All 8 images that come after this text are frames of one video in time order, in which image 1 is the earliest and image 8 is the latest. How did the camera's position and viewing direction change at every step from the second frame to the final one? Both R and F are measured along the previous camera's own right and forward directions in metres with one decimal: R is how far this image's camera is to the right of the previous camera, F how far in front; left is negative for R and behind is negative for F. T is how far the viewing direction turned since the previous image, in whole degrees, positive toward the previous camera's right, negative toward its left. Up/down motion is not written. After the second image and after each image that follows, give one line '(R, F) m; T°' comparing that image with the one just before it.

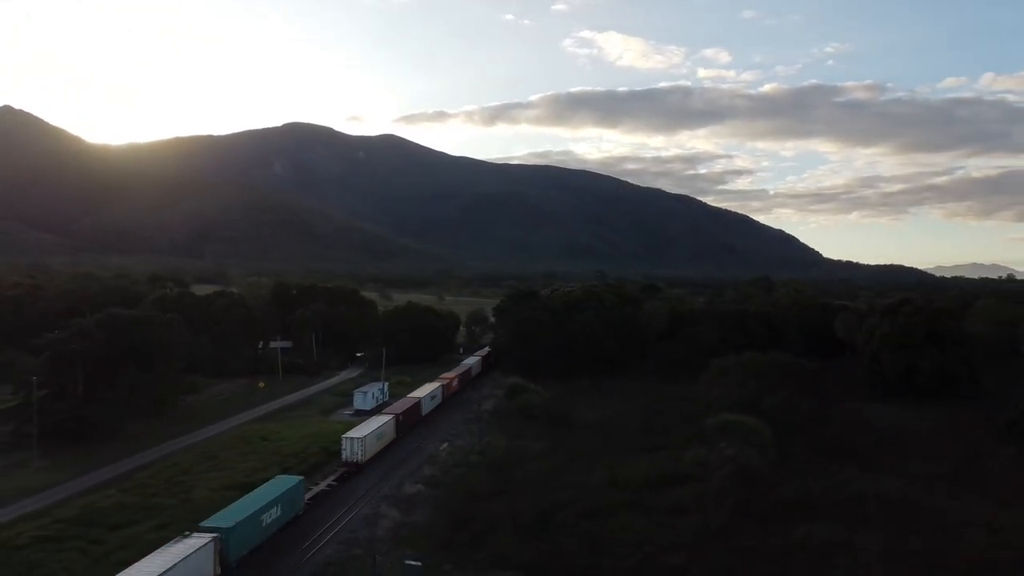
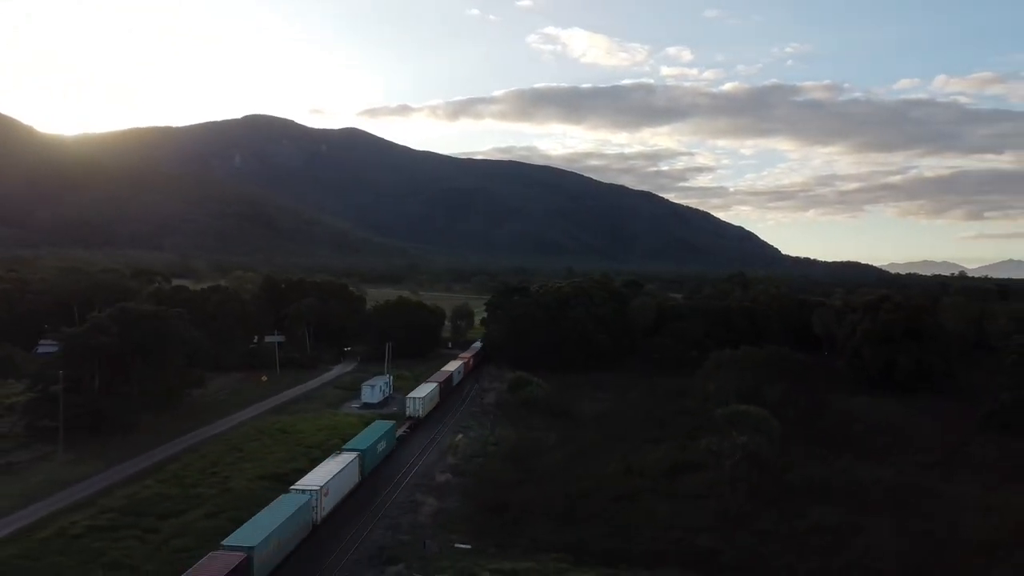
(-2.9, -1.3) m; +3°
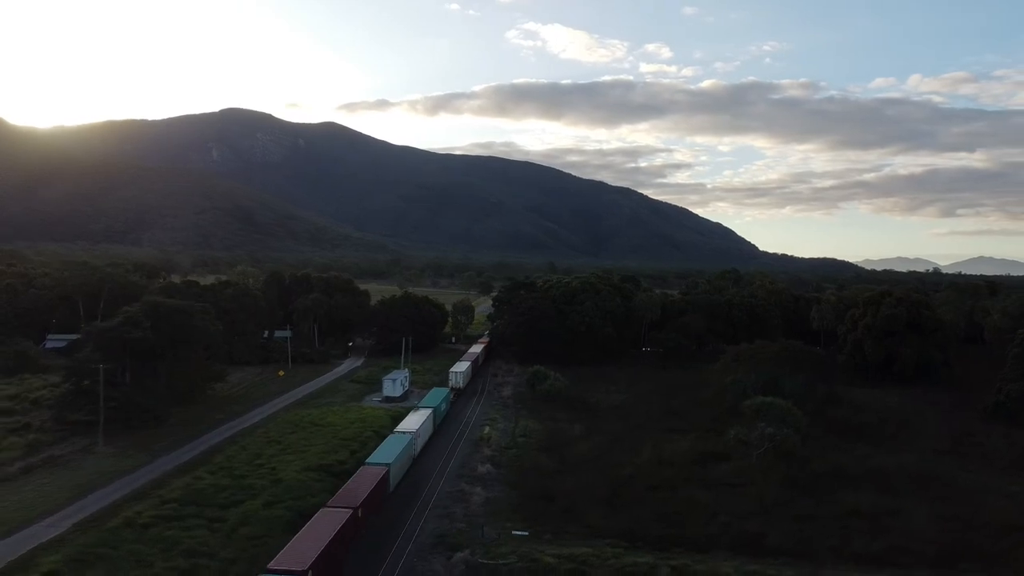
(-2.8, -0.9) m; +2°
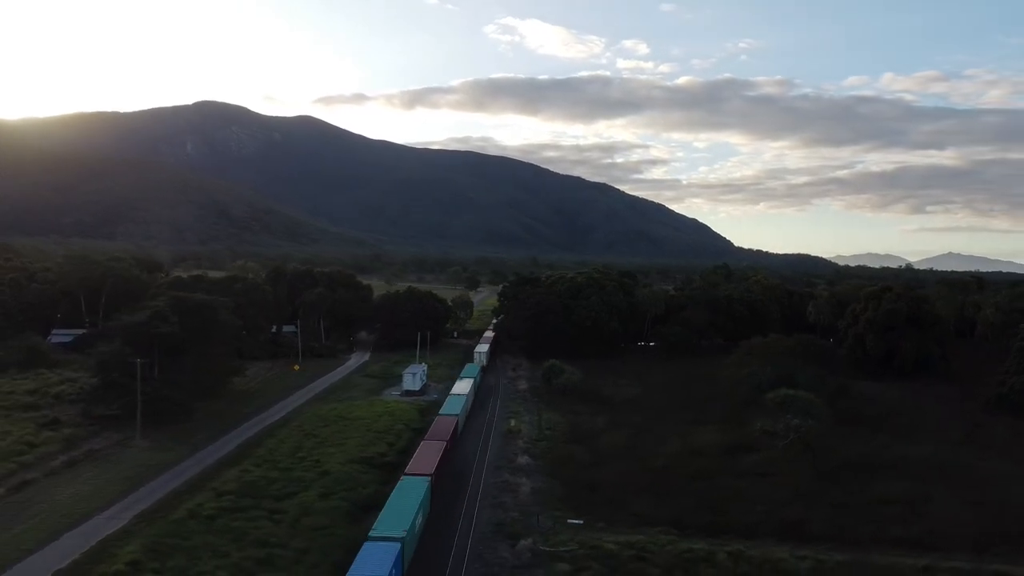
(-2.9, -0.7) m; +2°
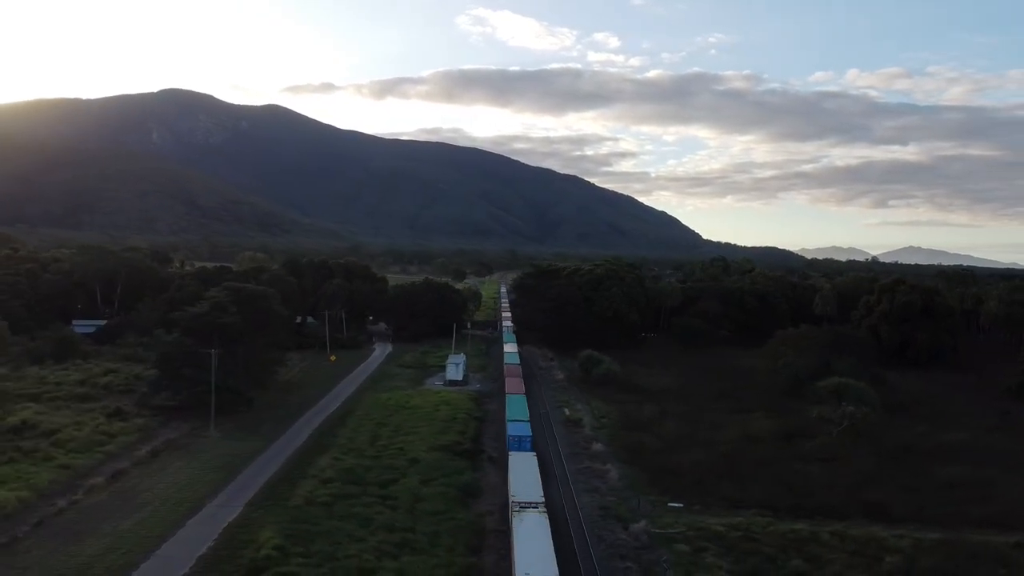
(-5.1, -0.7) m; +2°
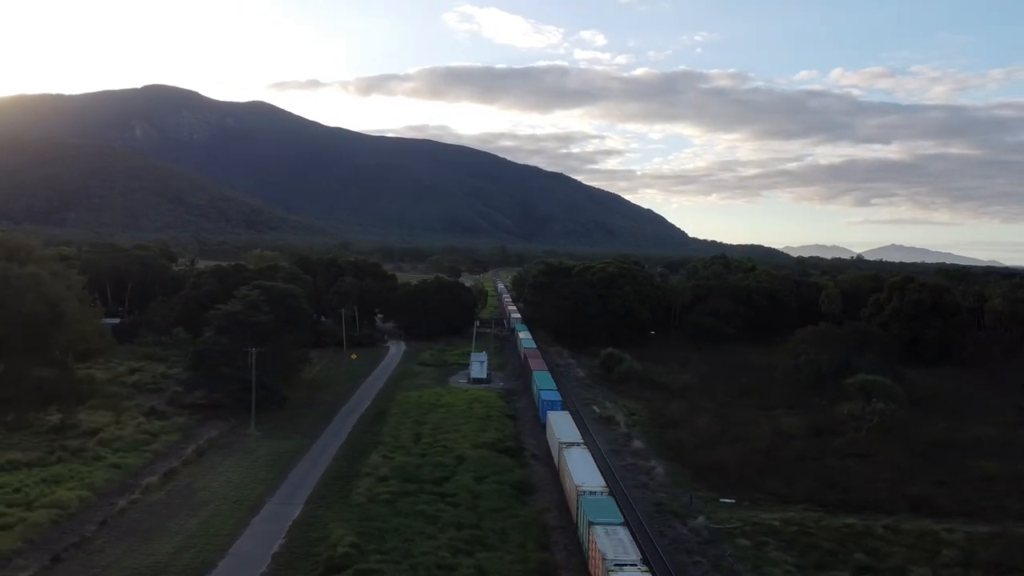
(-2.7, -0.3) m; +1°
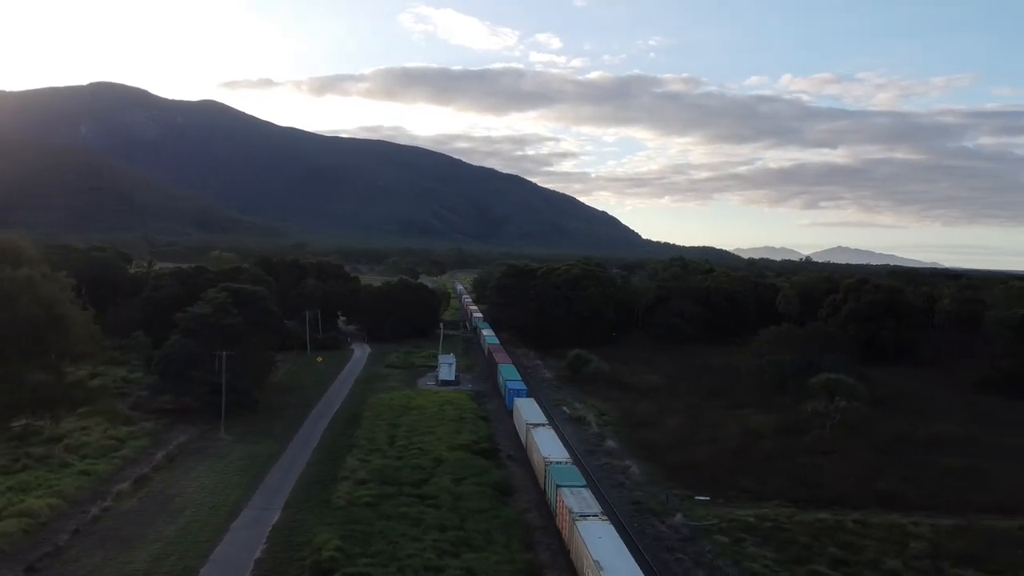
(-0.9, -0.1) m; +3°
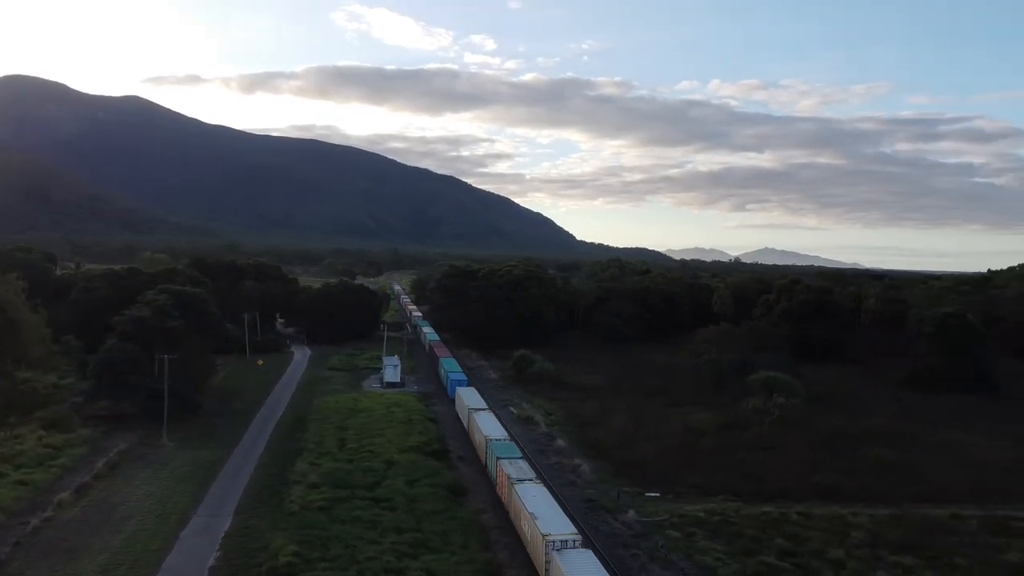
(-0.7, -0.2) m; +5°
